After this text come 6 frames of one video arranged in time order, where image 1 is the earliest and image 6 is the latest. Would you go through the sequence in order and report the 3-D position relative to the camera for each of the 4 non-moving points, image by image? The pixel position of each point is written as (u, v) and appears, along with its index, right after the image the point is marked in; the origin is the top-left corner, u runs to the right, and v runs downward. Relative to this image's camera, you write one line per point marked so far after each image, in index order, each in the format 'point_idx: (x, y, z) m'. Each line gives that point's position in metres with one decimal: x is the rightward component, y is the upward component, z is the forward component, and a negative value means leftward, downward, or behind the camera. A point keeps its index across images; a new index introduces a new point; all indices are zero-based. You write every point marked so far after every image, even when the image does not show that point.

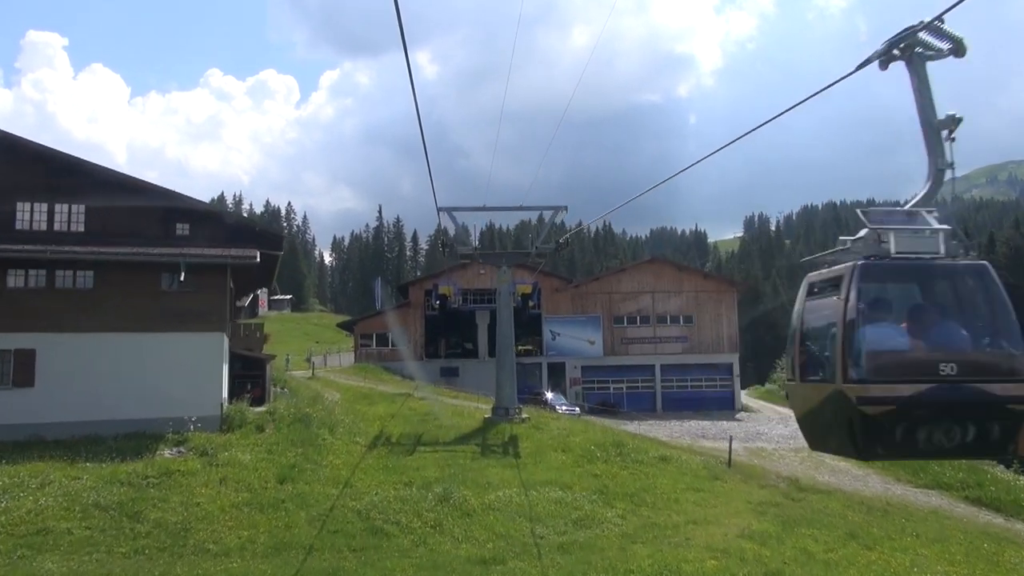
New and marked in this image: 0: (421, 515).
0: (-2.0, -5.0, +18.3) m
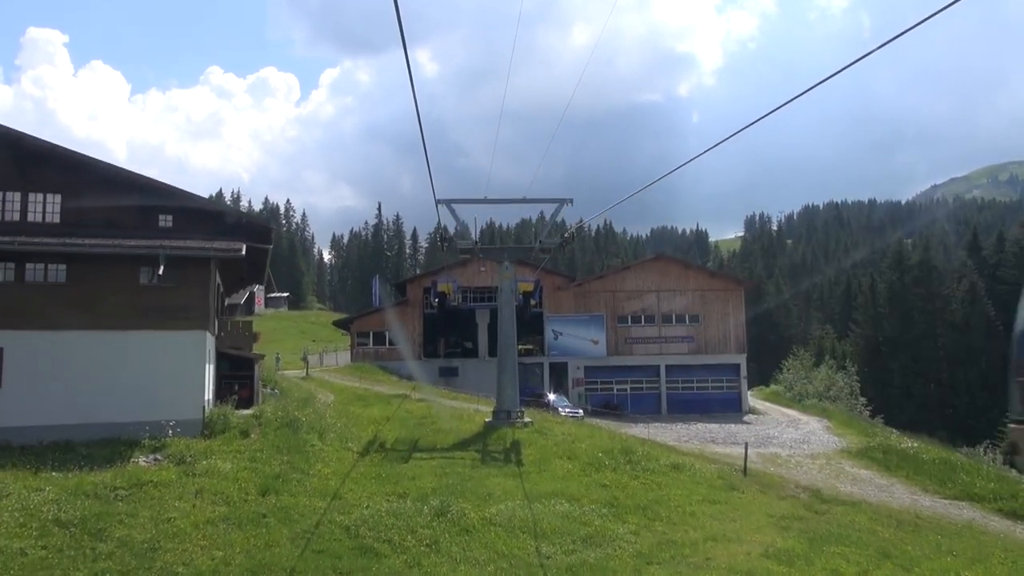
0: (-1.9, -4.9, +16.6) m
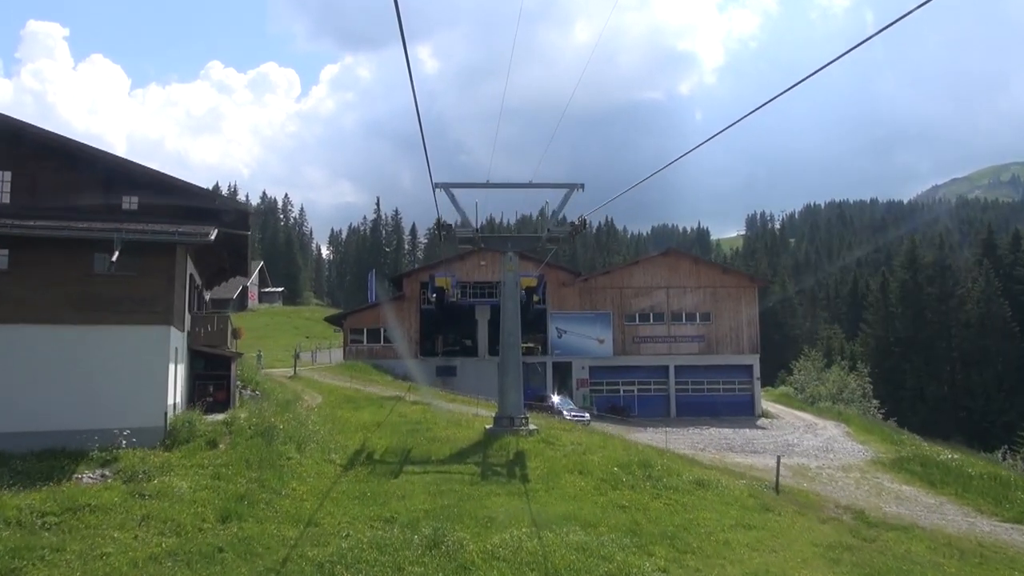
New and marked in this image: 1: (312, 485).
0: (-1.8, -4.7, +13.8) m
1: (-4.4, -4.3, +18.2) m
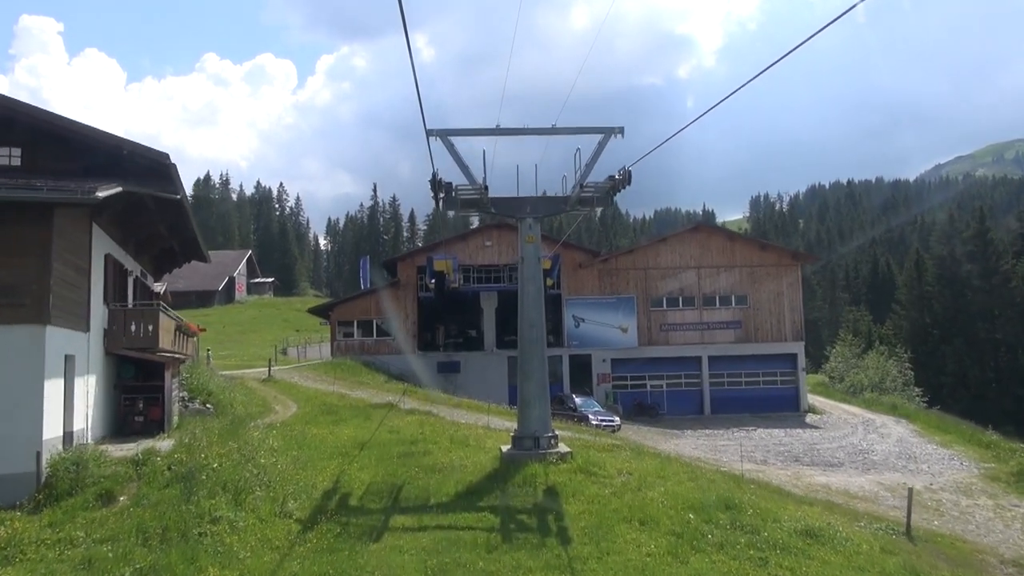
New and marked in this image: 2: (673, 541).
0: (-1.2, -4.4, +7.4) m
1: (-3.8, -3.9, +11.7) m
2: (+2.8, -4.3, +14.3) m
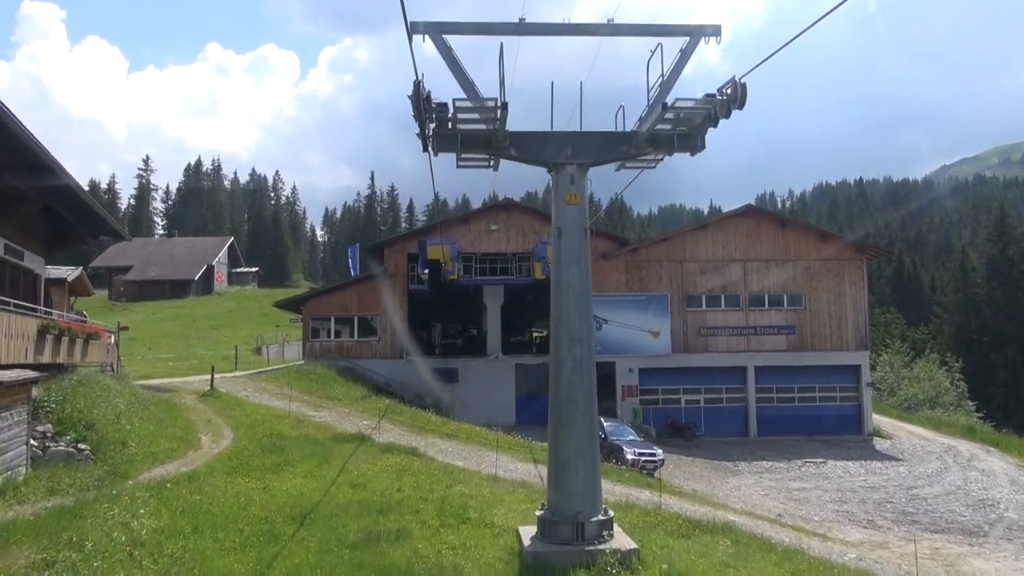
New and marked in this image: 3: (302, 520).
0: (-0.8, -4.2, -0.4) m
1: (-3.4, -3.8, +4.0) m
2: (+3.2, -4.2, +6.6) m
3: (-3.6, -3.9, +14.4) m
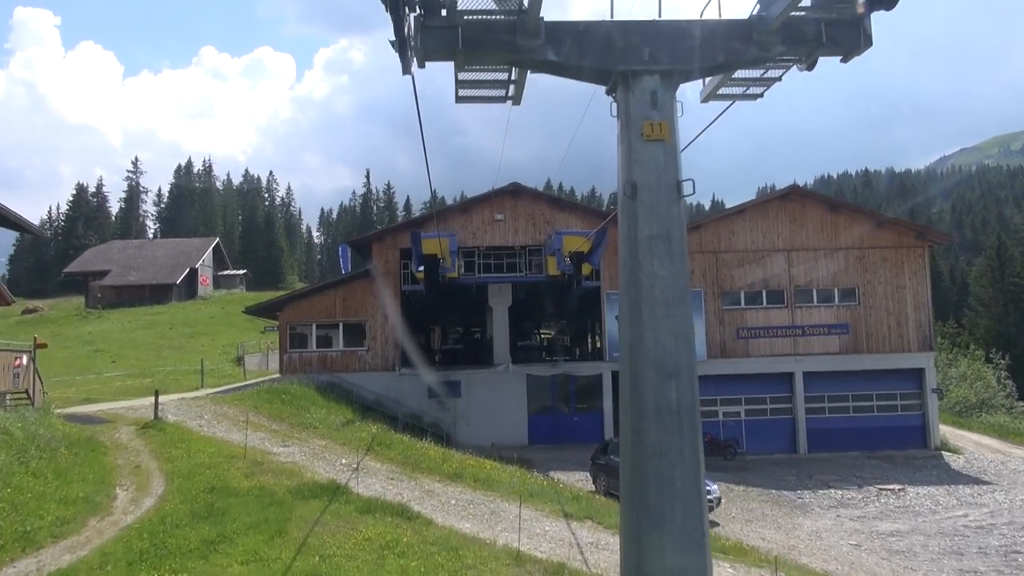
0: (-0.4, -4.2, -5.7) m
1: (-2.9, -3.8, -1.3) m
2: (+3.6, -4.2, +1.3) m
3: (-3.1, -4.0, +9.1) m
